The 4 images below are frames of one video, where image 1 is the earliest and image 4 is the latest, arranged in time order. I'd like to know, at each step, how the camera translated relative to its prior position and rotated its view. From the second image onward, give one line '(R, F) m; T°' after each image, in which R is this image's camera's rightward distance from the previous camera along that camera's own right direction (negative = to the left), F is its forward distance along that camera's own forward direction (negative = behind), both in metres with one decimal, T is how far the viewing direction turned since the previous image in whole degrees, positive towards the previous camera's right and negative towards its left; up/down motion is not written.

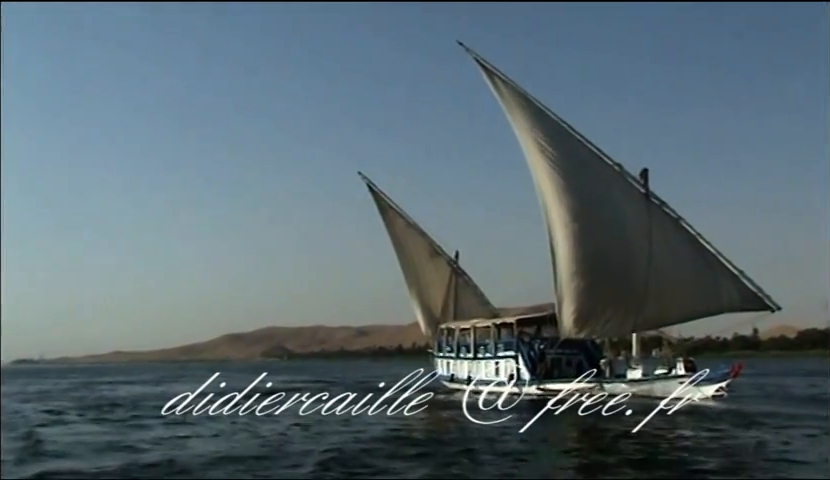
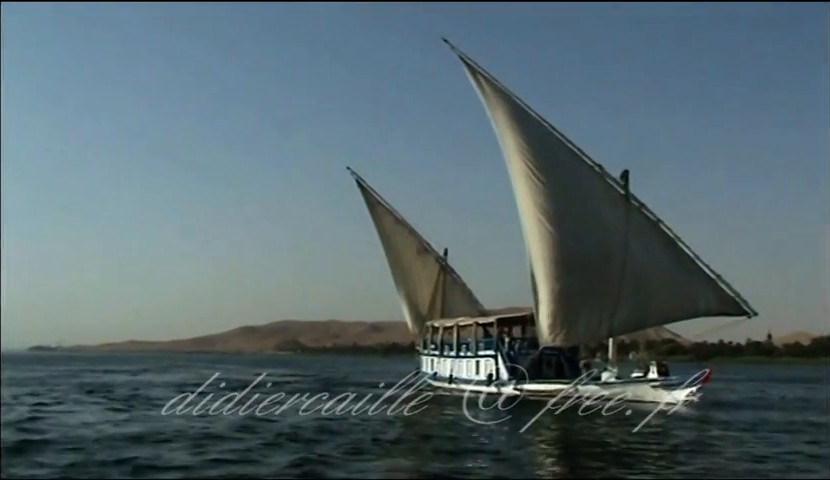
(+1.6, +0.1) m; -1°
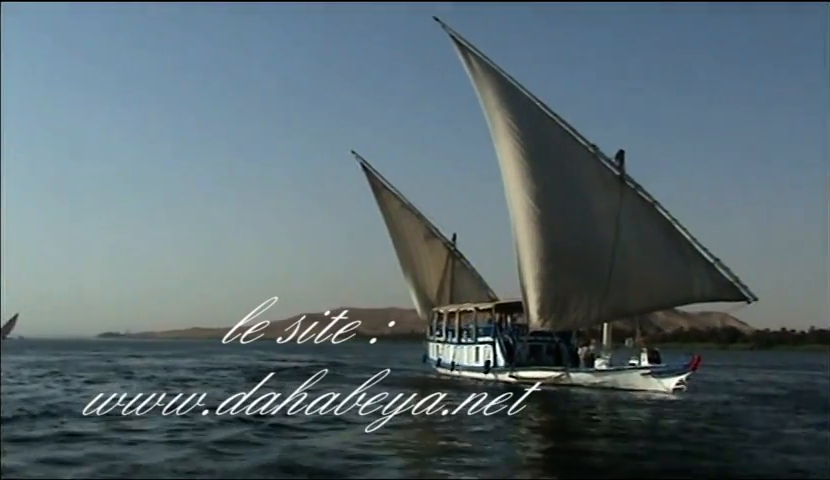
(+2.9, +1.0) m; -4°
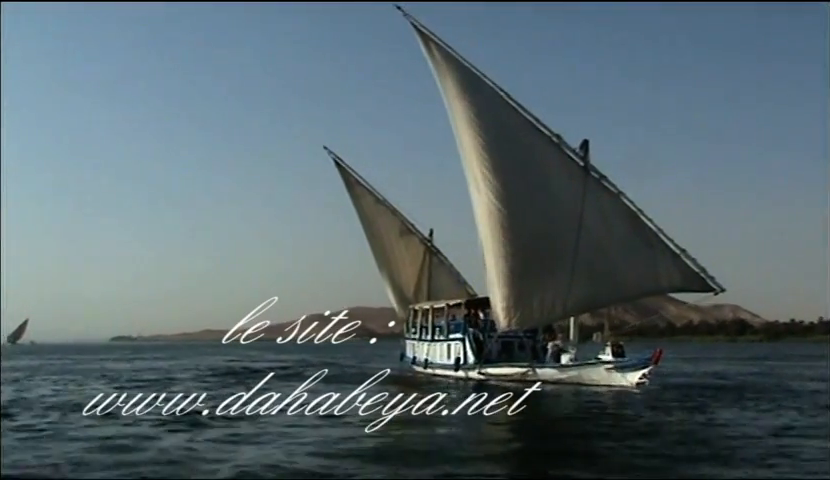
(+1.8, +0.7) m; -1°
